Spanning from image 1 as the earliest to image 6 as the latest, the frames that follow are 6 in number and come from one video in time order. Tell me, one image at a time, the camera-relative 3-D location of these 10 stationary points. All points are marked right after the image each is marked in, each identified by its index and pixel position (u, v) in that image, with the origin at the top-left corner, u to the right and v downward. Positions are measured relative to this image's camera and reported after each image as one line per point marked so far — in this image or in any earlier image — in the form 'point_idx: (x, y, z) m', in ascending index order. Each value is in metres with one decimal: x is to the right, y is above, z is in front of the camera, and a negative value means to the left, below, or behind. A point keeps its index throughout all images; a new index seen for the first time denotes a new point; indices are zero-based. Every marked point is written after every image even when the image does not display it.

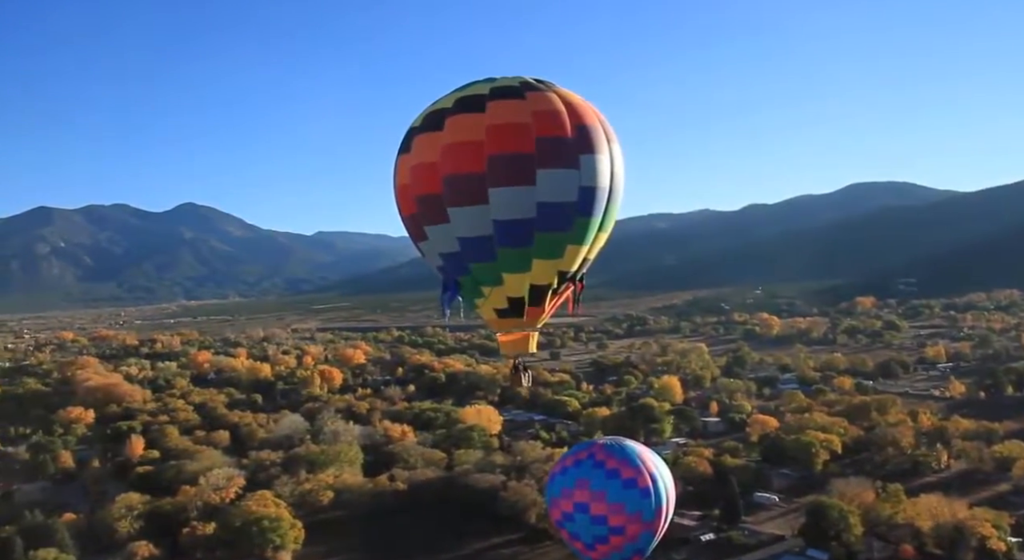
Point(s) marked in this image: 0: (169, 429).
0: (-6.4, -2.7, +19.7) m
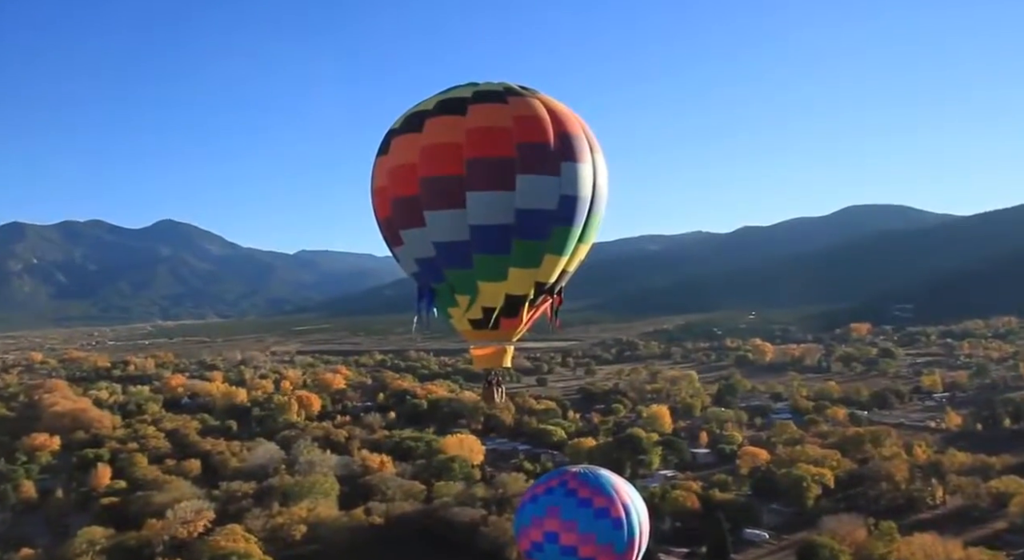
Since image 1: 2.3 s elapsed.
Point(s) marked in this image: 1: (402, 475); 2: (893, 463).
0: (-6.7, -3.2, +19.0) m
1: (-2.0, -3.6, +19.6) m
2: (+6.8, -3.3, +19.2) m
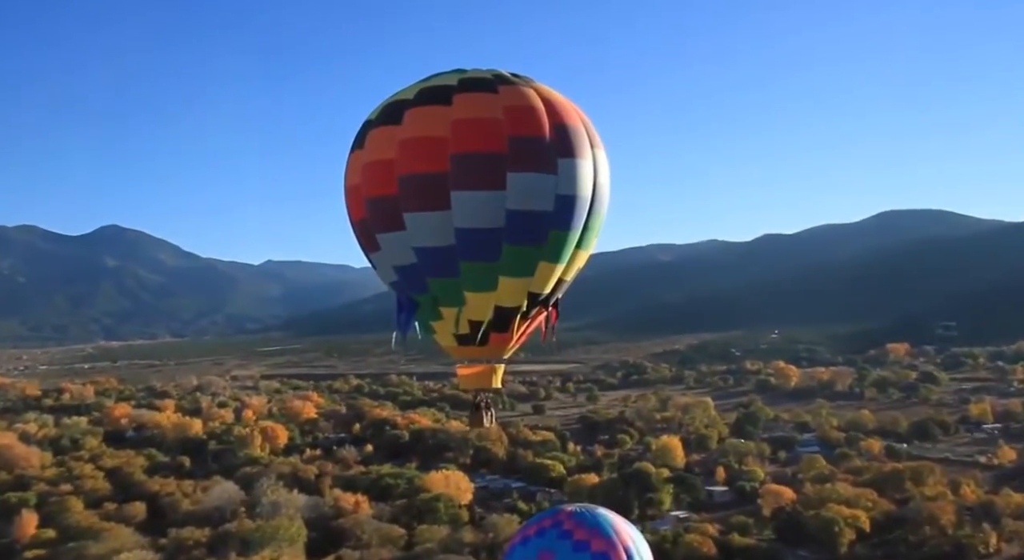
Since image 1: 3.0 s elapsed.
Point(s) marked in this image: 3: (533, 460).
0: (-6.8, -3.4, +16.6) m
1: (-2.1, -3.8, +17.1) m
2: (+6.7, -3.5, +16.7) m
3: (+0.4, -3.2, +18.8) m
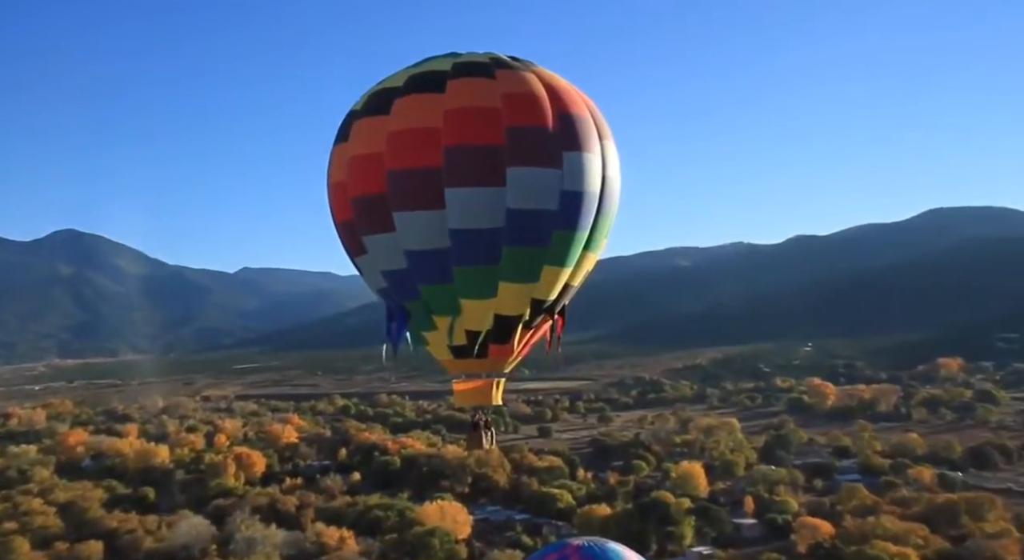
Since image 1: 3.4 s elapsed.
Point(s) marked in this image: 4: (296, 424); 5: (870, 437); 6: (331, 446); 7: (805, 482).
0: (-6.8, -3.6, +14.7) m
1: (-2.1, -4.0, +15.1) m
2: (+6.7, -3.6, +14.7) m
3: (+0.4, -3.3, +16.8) m
4: (-4.0, -2.7, +19.9) m
5: (+6.4, -2.8, +19.1) m
6: (-3.1, -2.9, +18.6) m
7: (+4.7, -3.3, +17.3) m
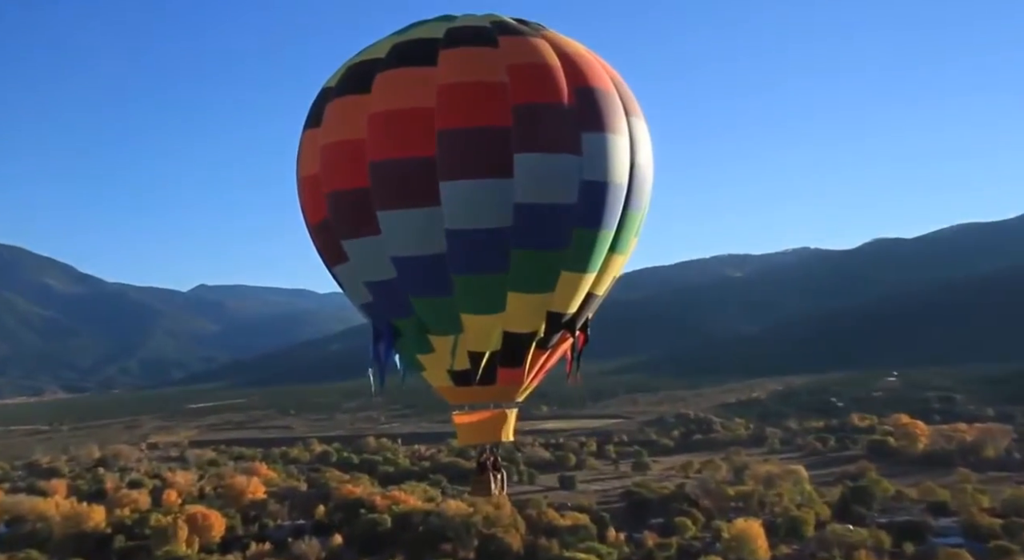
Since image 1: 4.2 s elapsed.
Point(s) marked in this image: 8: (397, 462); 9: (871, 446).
0: (-6.7, -3.9, +11.7) m
1: (-2.0, -4.2, +12.0) m
2: (+6.9, -3.8, +11.3) m
3: (+0.6, -3.5, +13.6) m
4: (-3.7, -2.9, +16.9) m
5: (+6.6, -2.9, +15.8) m
6: (-2.9, -3.2, +15.5) m
7: (+4.9, -3.4, +13.9) m
8: (-1.7, -2.8, +17.5) m
9: (+6.2, -2.7, +19.3) m
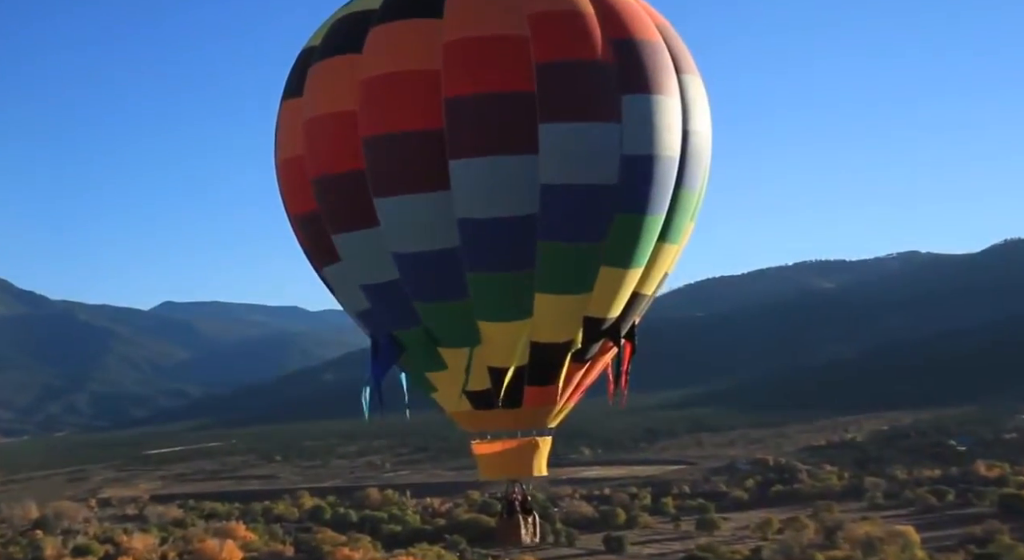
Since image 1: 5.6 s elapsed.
0: (-6.4, -4.1, +9.2) m
1: (-1.7, -4.4, +9.3) m
2: (+7.1, -3.9, +8.2) m
3: (+1.0, -3.7, +10.8) m
4: (-3.2, -3.1, +14.2) m
5: (+7.1, -3.0, +12.7) m
6: (-2.5, -3.3, +12.8) m
7: (+5.3, -3.6, +10.9) m
8: (-1.2, -3.0, +14.8) m
9: (+6.8, -2.8, +16.2) m
